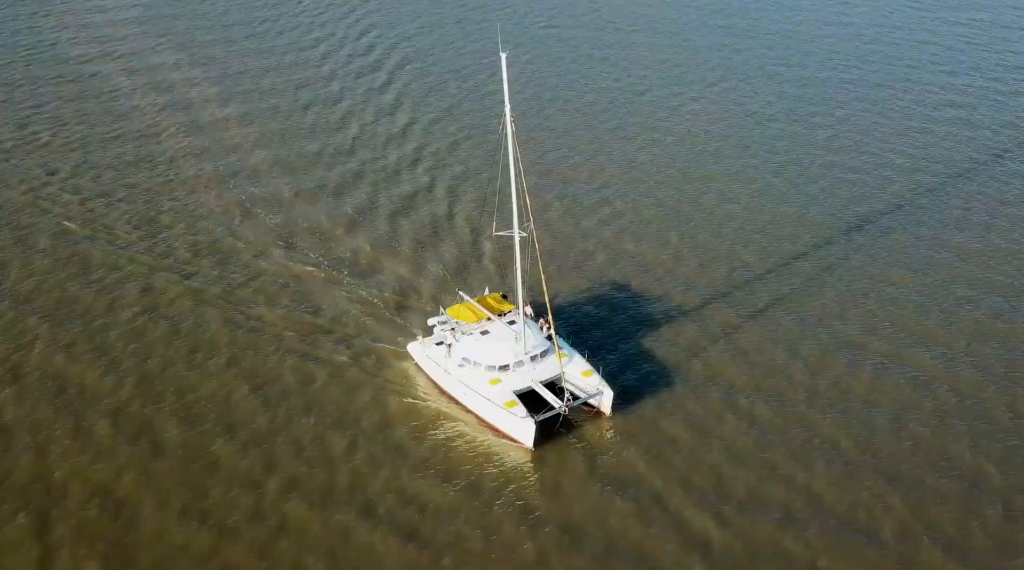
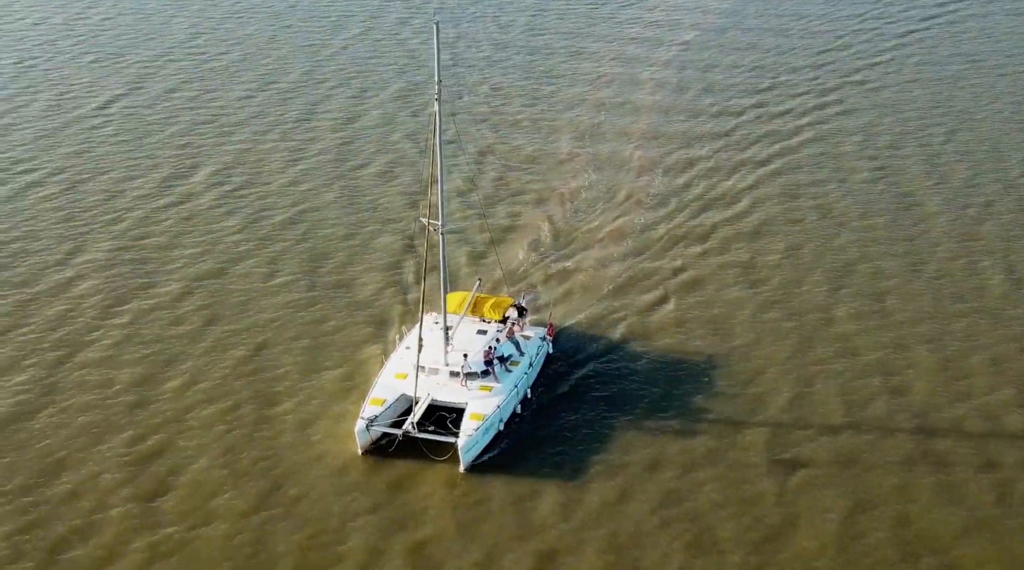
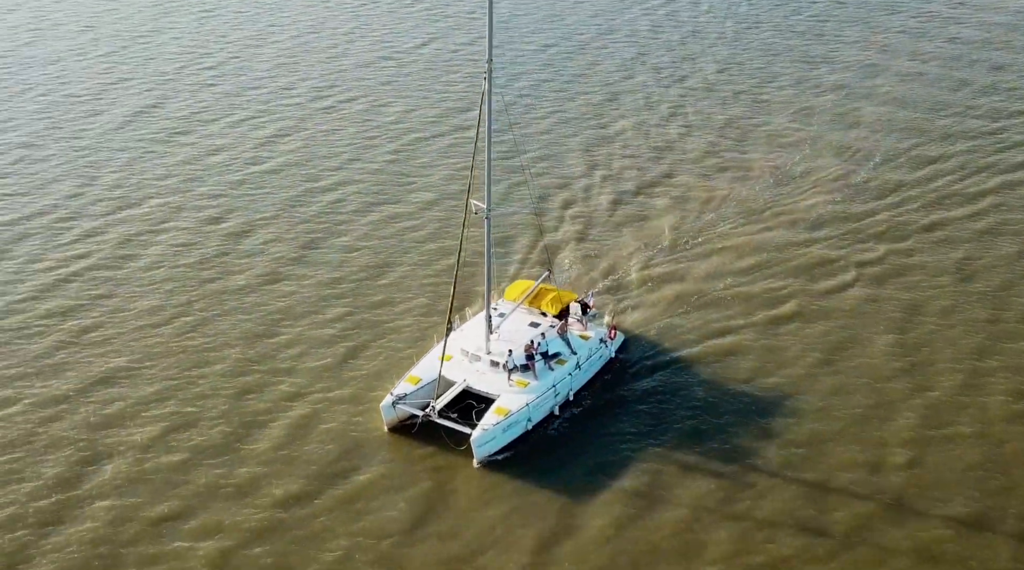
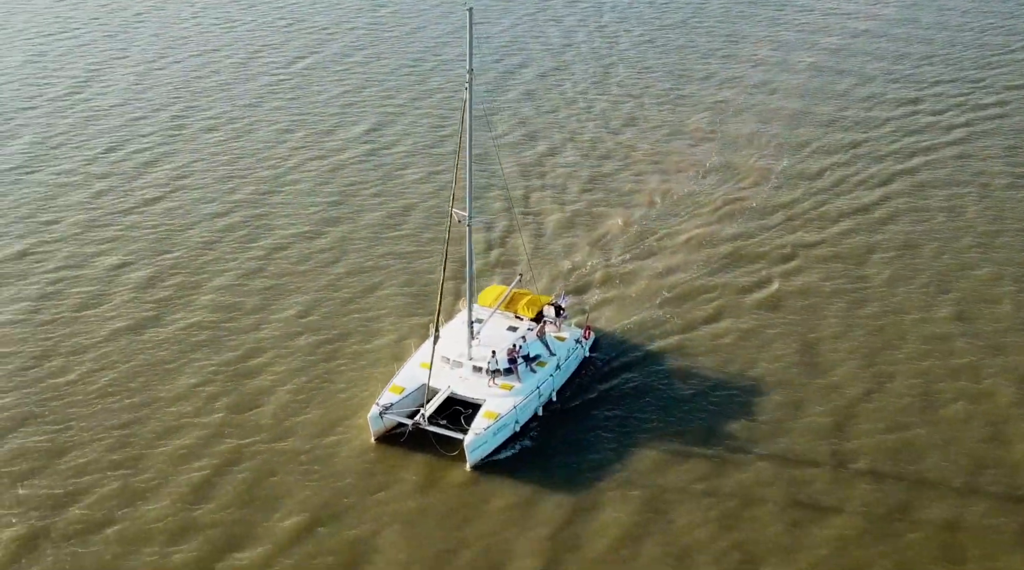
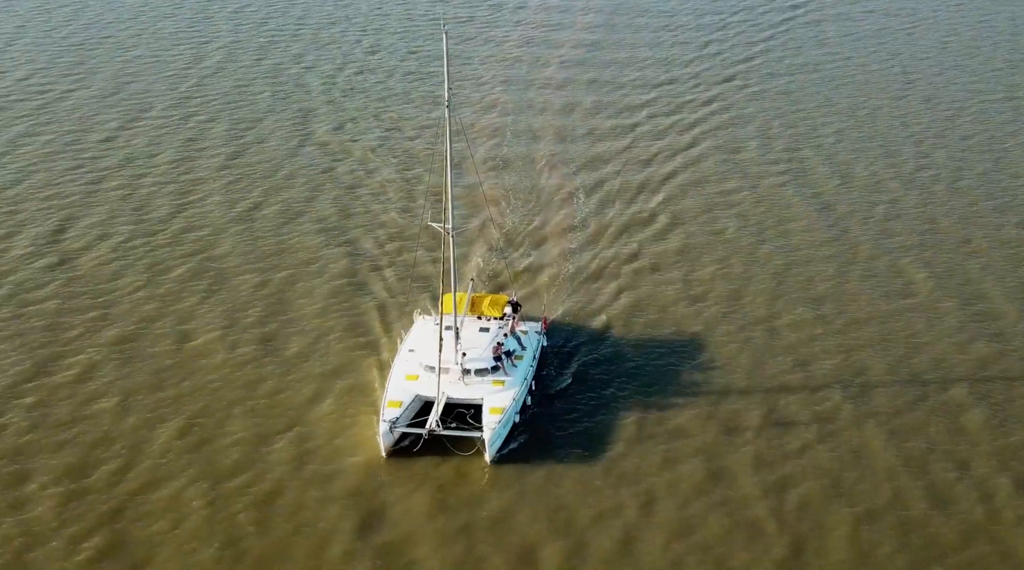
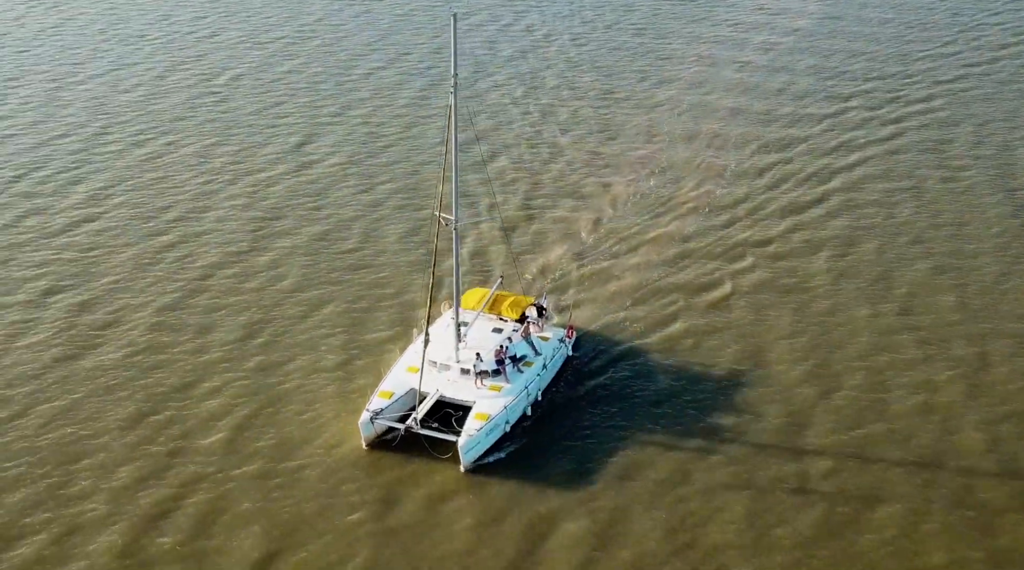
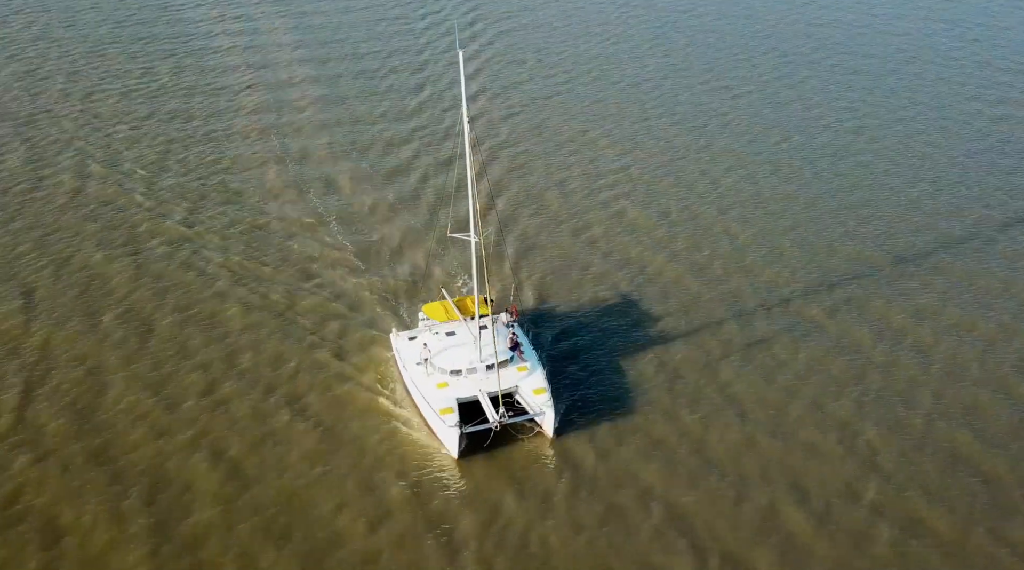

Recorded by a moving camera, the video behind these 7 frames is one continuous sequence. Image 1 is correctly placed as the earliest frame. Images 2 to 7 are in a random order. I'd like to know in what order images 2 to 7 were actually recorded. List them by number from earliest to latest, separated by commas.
7, 5, 2, 6, 4, 3
